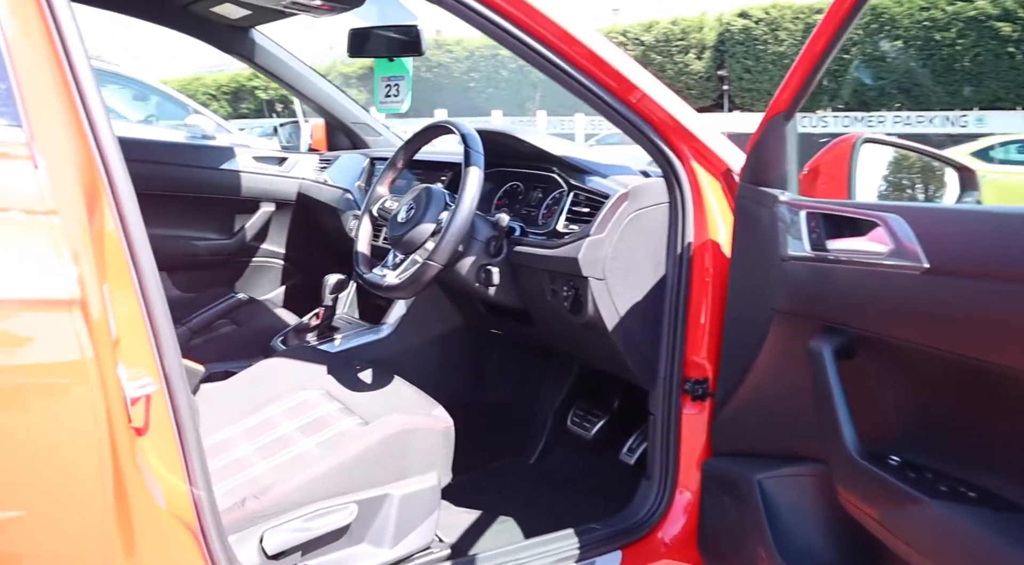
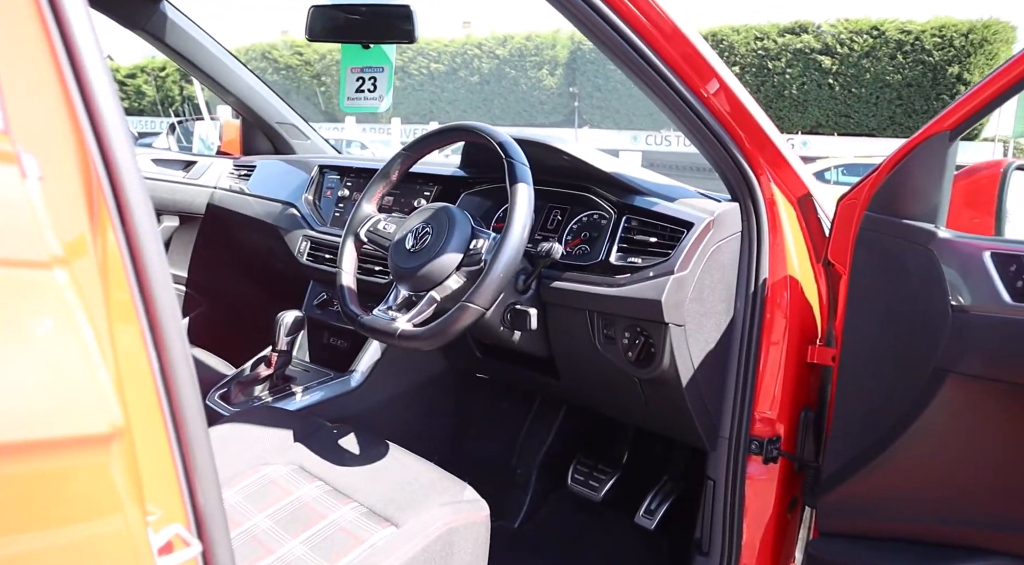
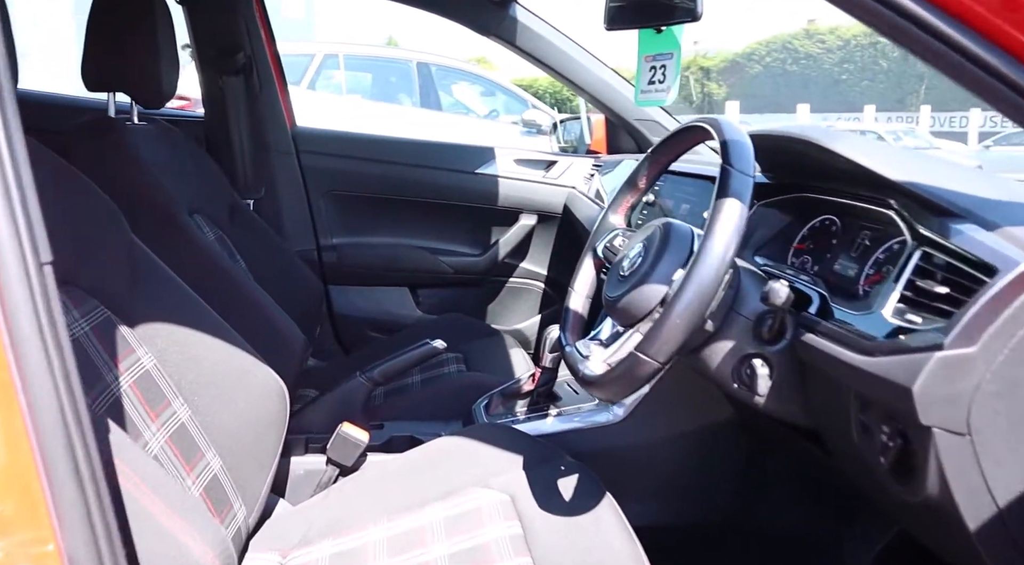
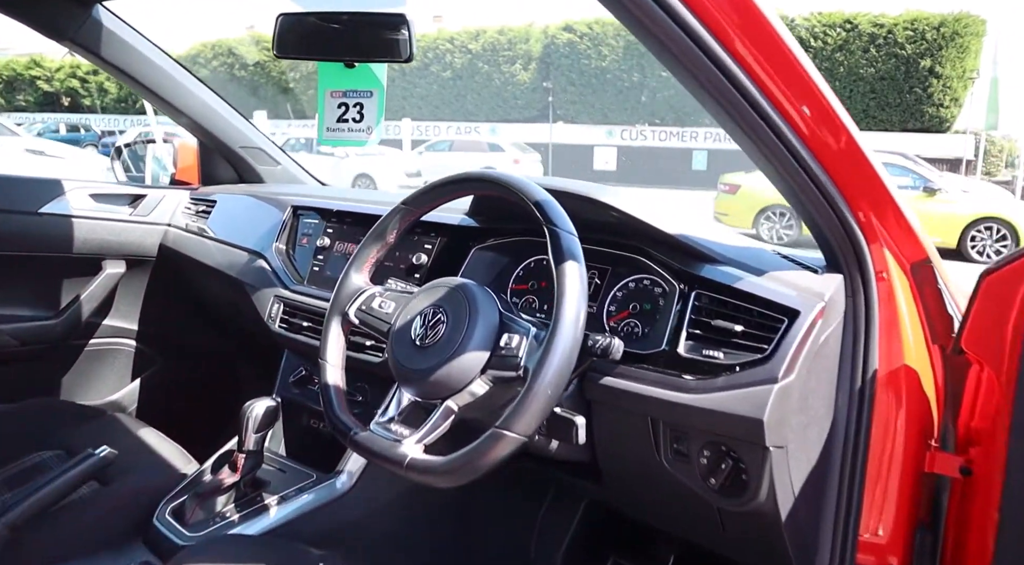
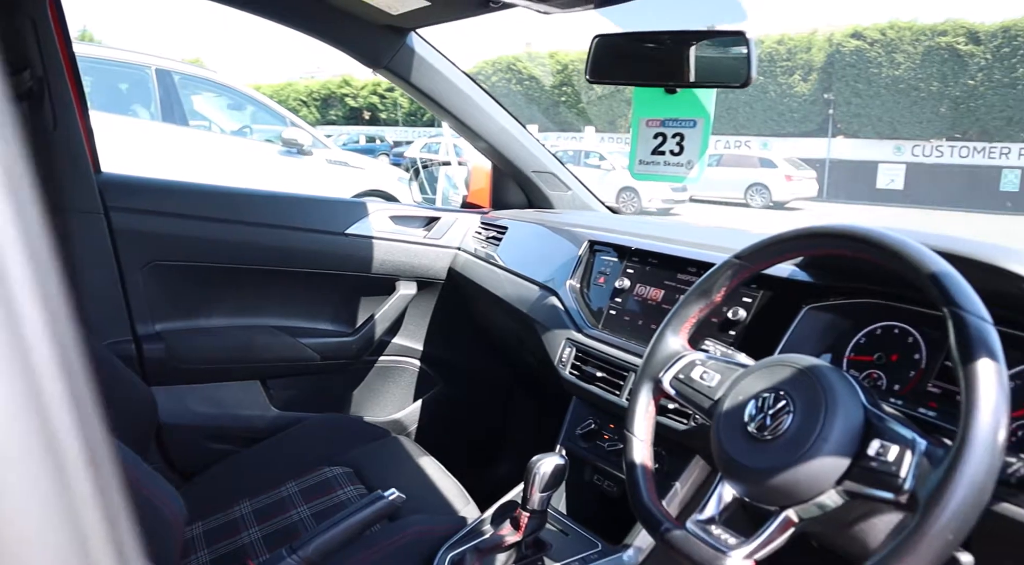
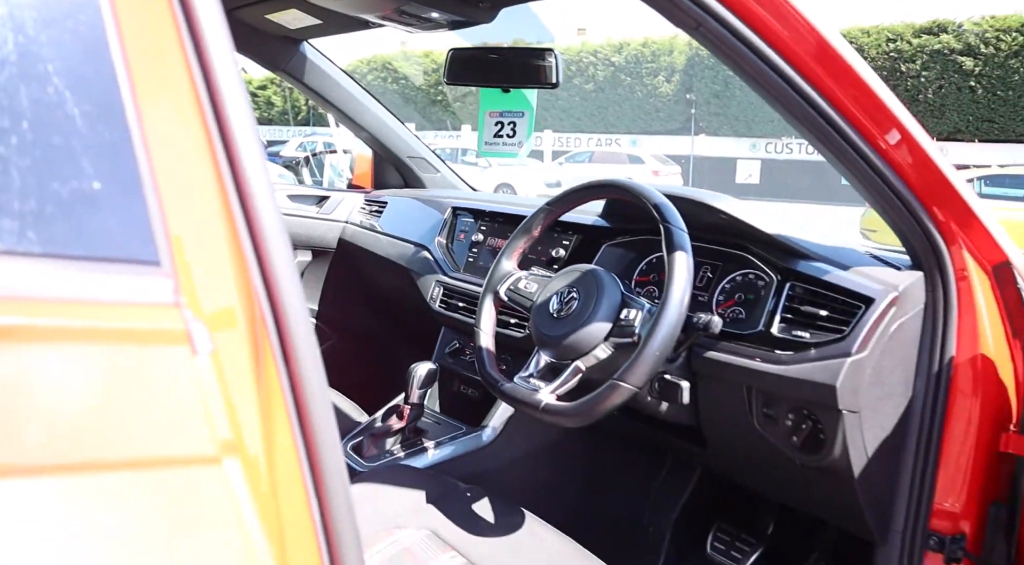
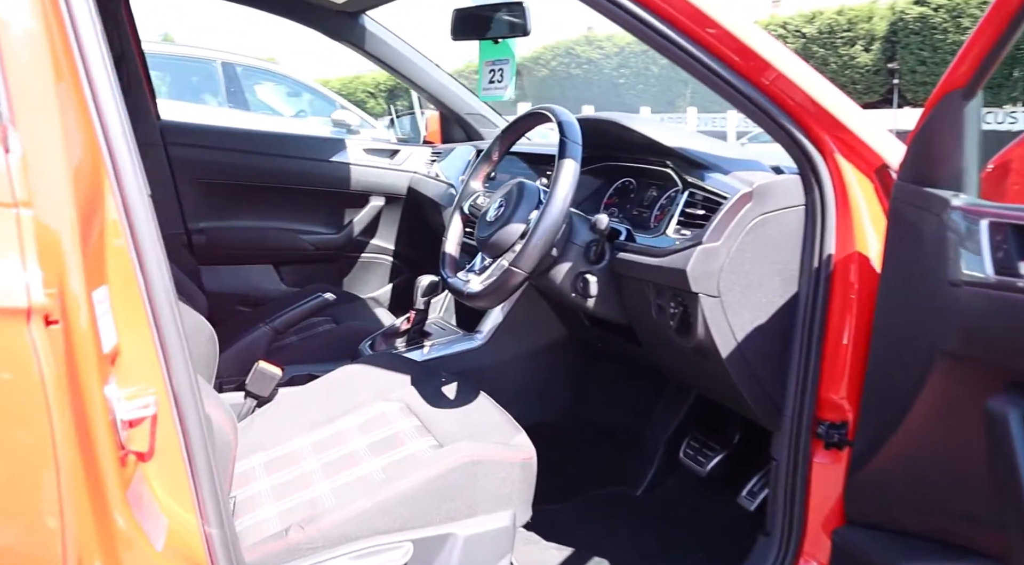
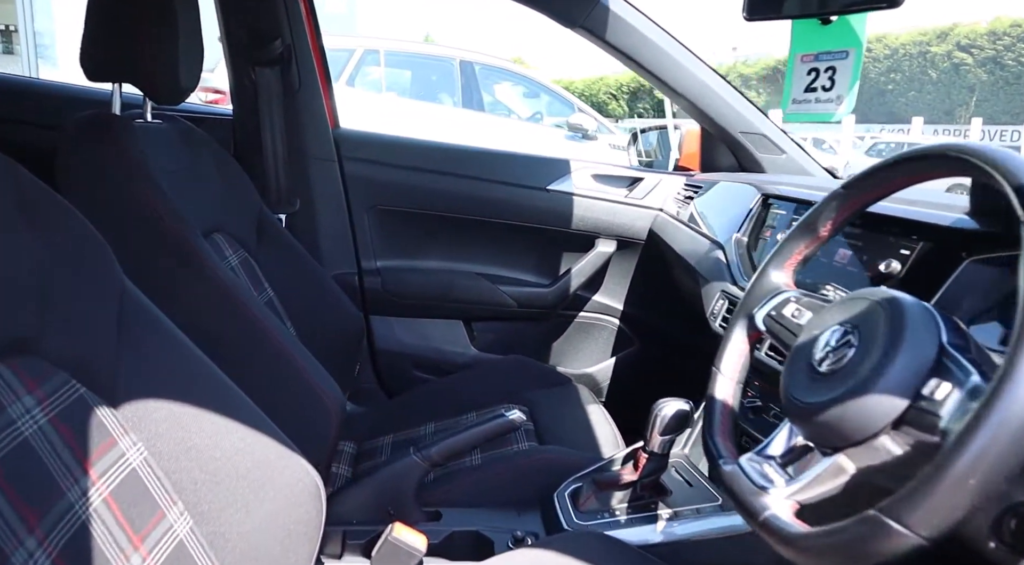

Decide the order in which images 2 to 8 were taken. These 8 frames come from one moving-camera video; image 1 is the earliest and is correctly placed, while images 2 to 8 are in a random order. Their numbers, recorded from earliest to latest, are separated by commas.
7, 3, 8, 5, 6, 2, 4
